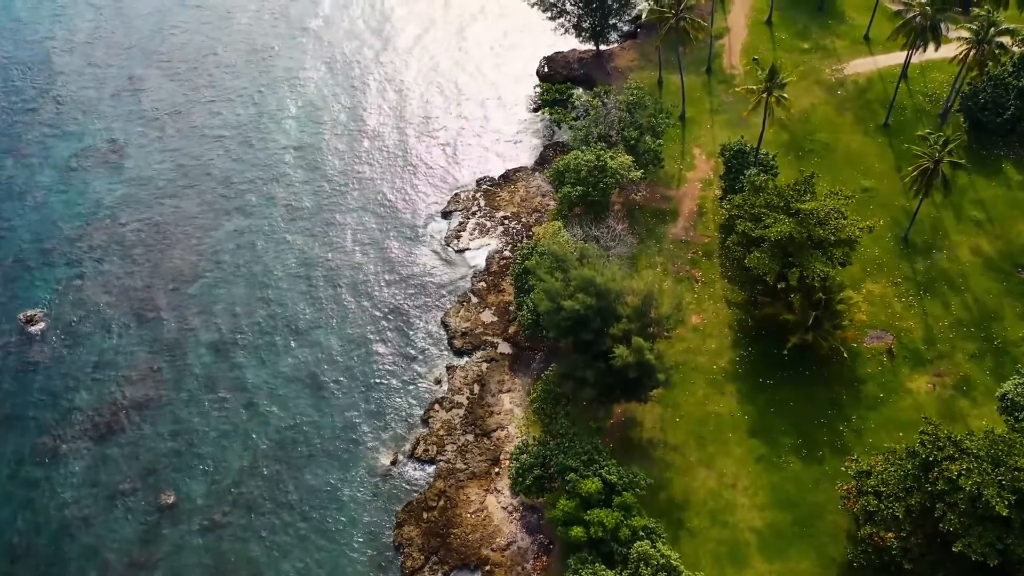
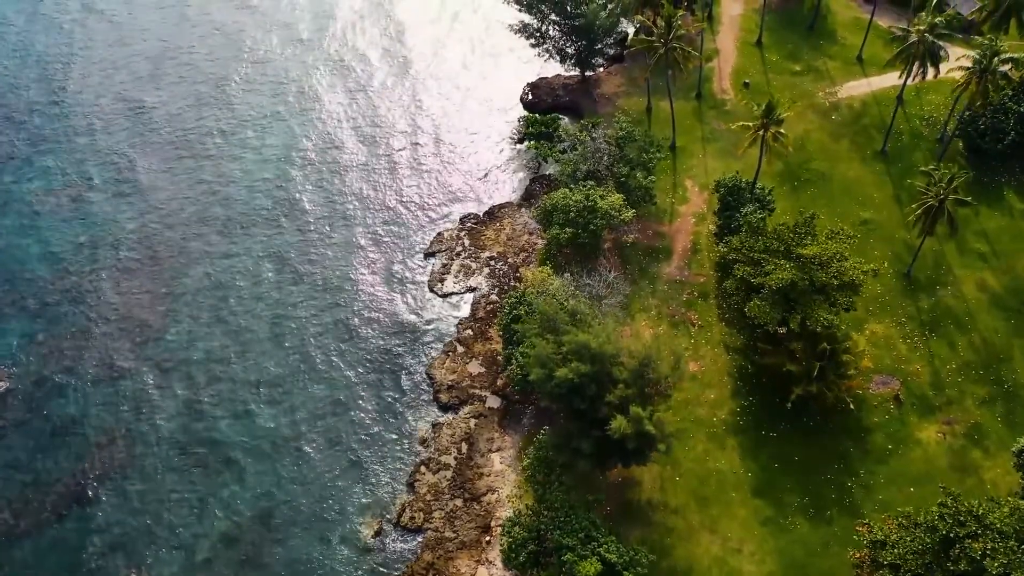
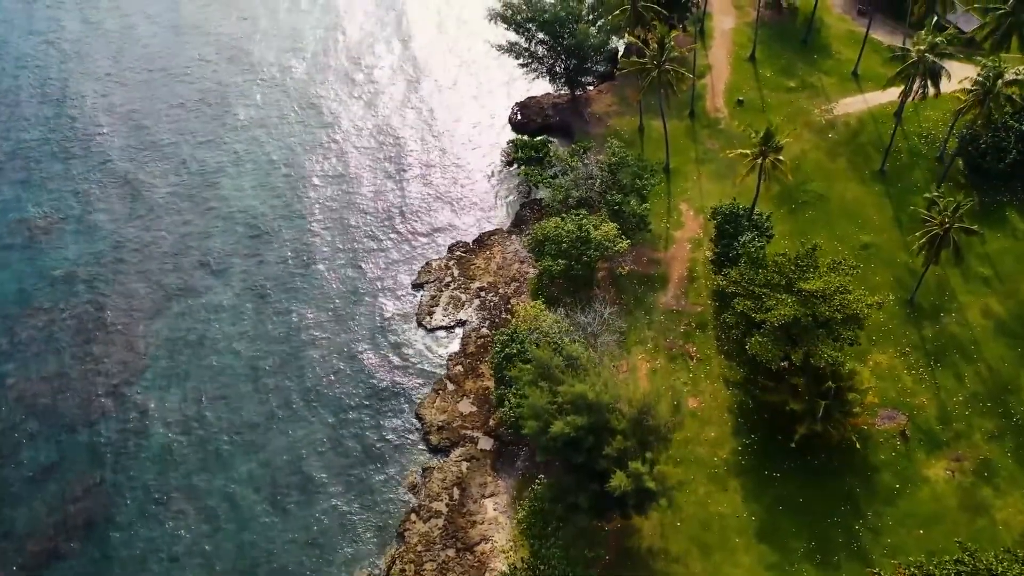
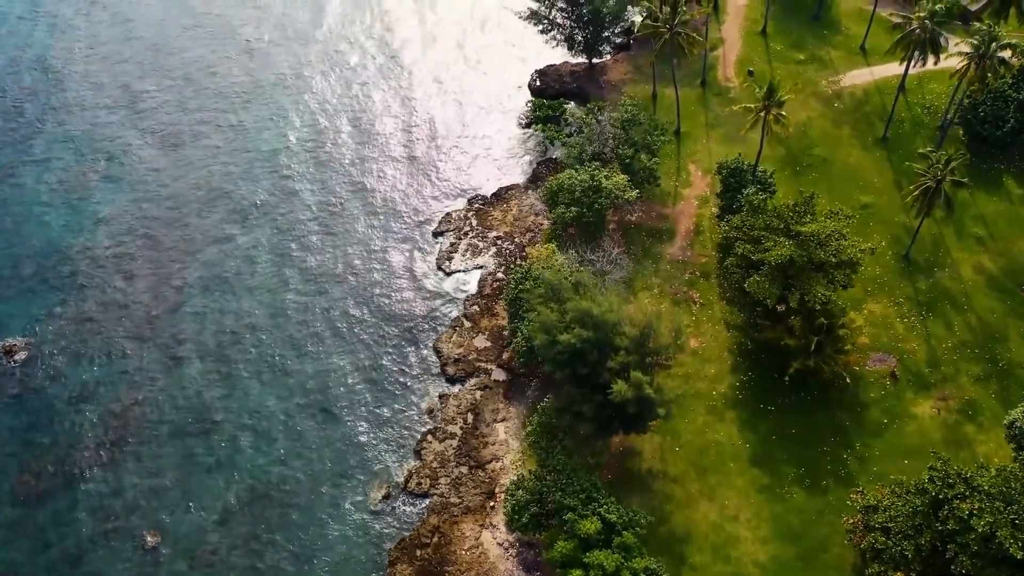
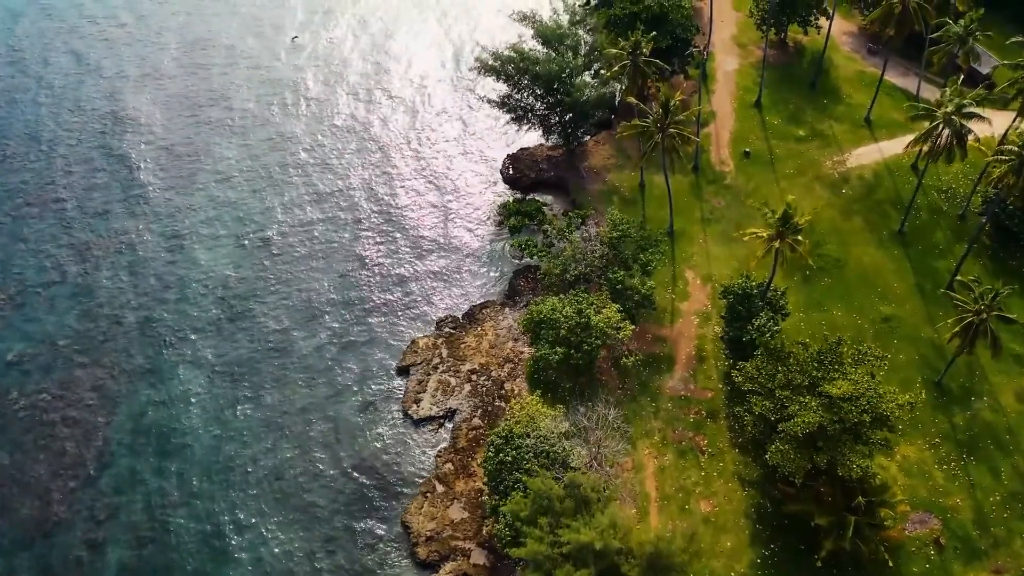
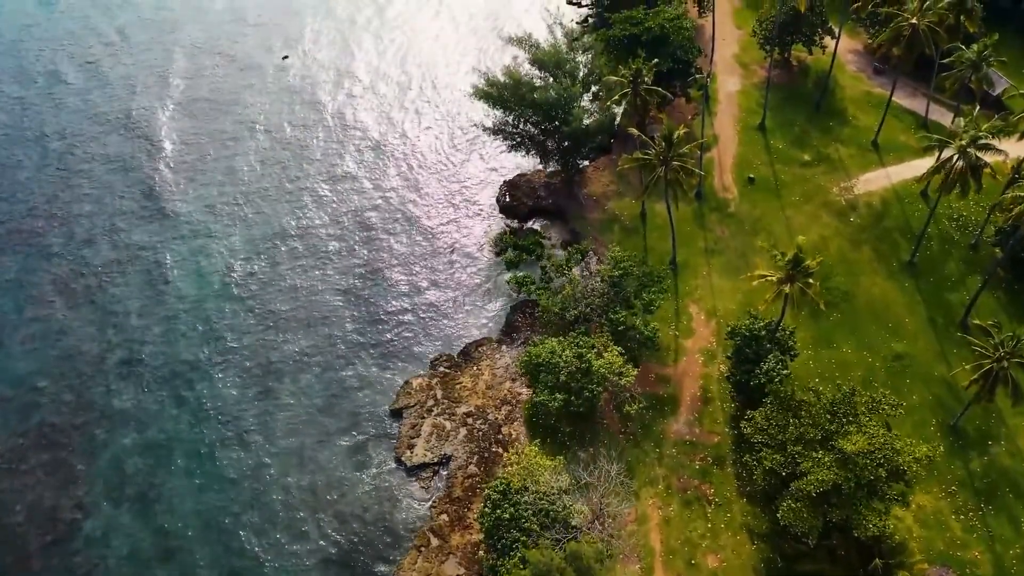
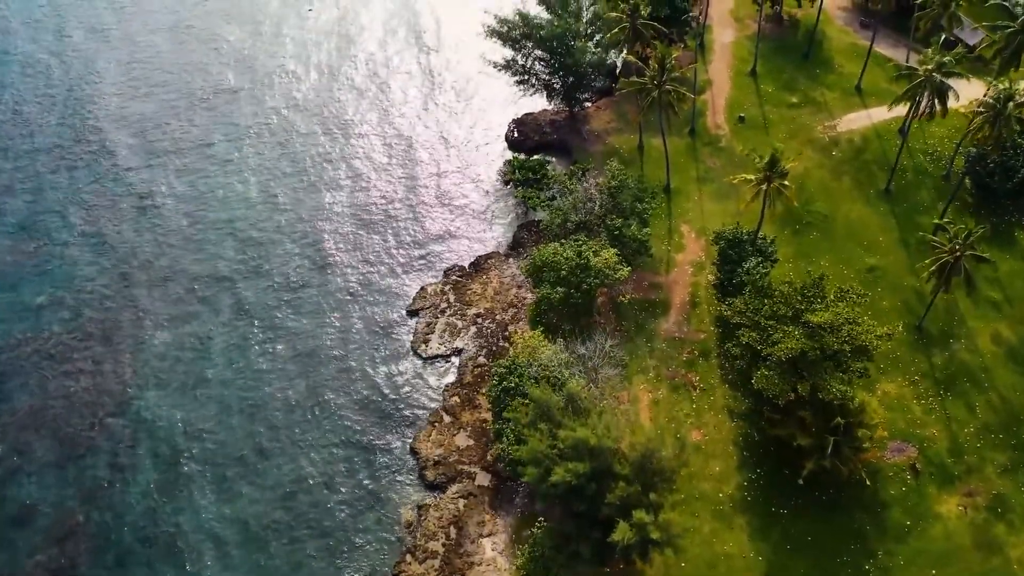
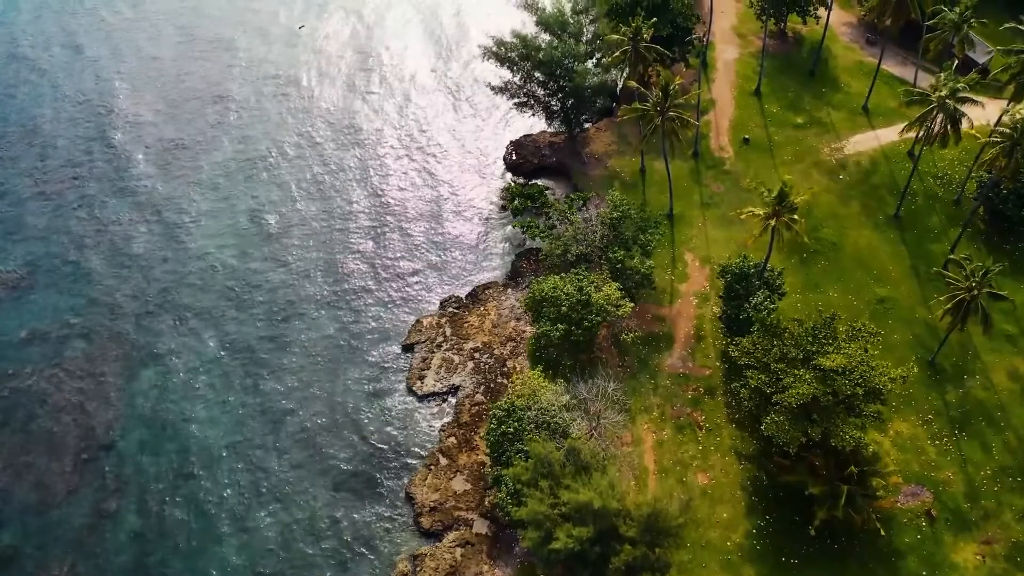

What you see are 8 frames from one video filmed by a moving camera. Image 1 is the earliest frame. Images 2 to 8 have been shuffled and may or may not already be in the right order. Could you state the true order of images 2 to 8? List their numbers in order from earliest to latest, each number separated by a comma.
4, 2, 3, 7, 8, 5, 6
